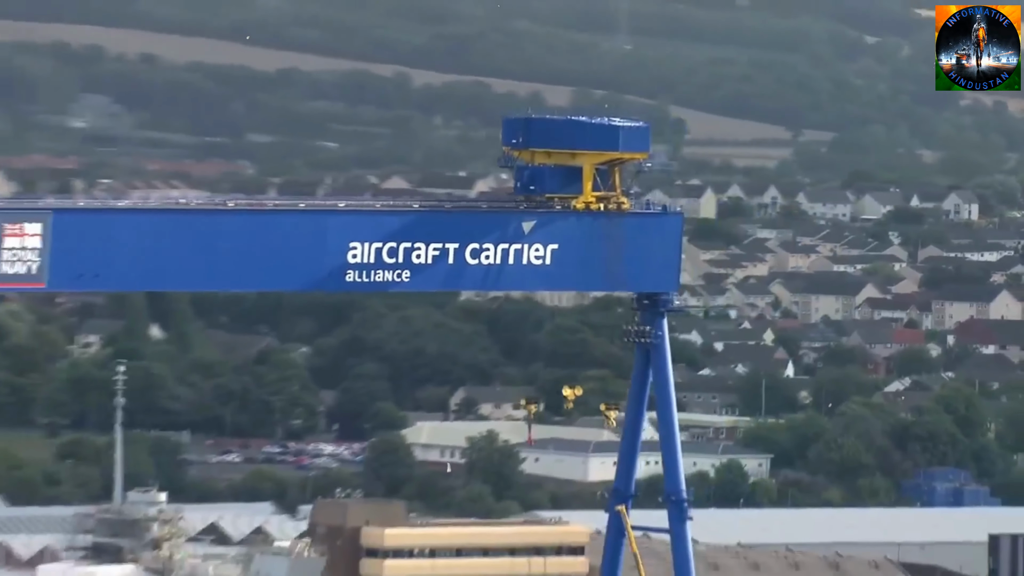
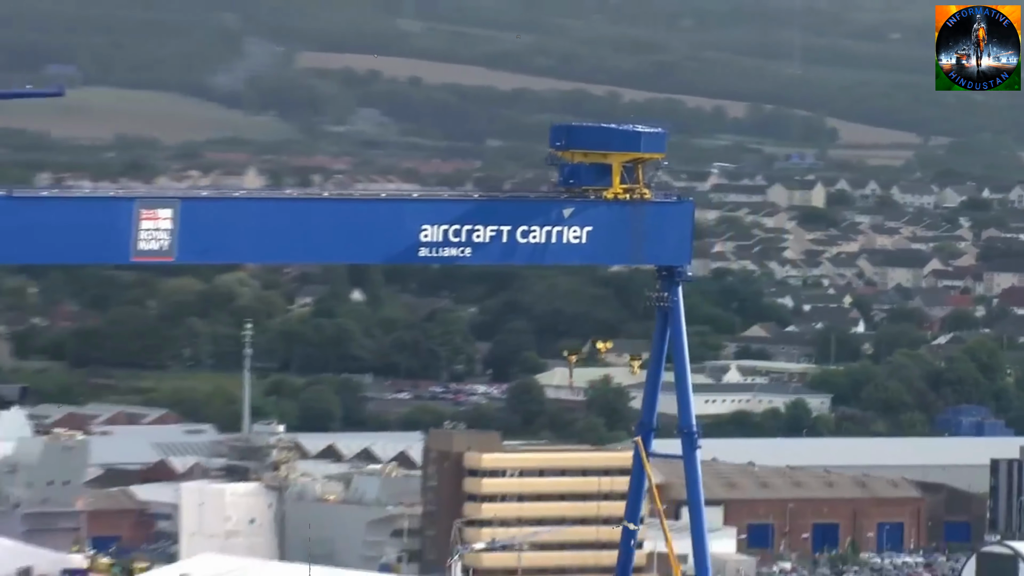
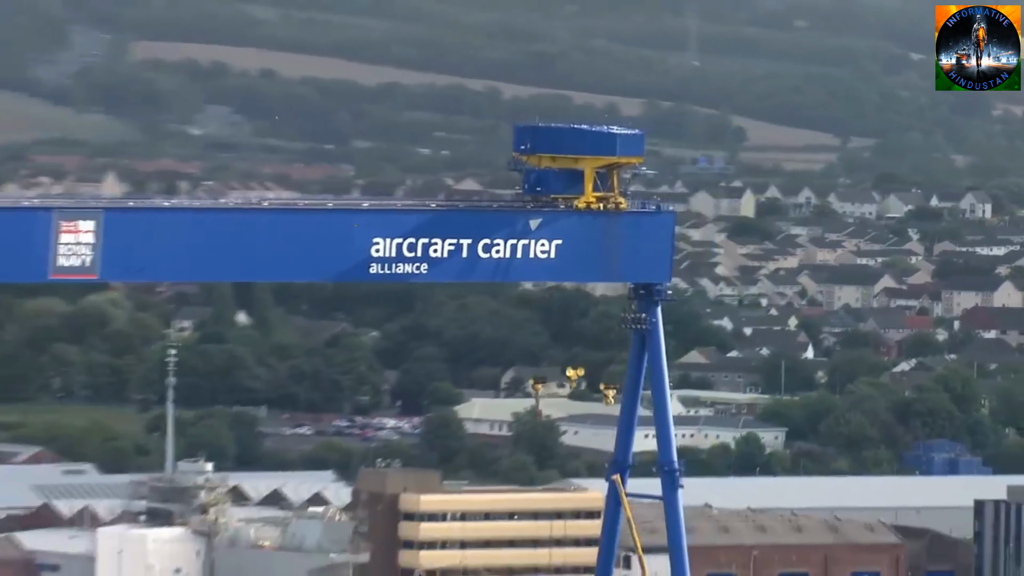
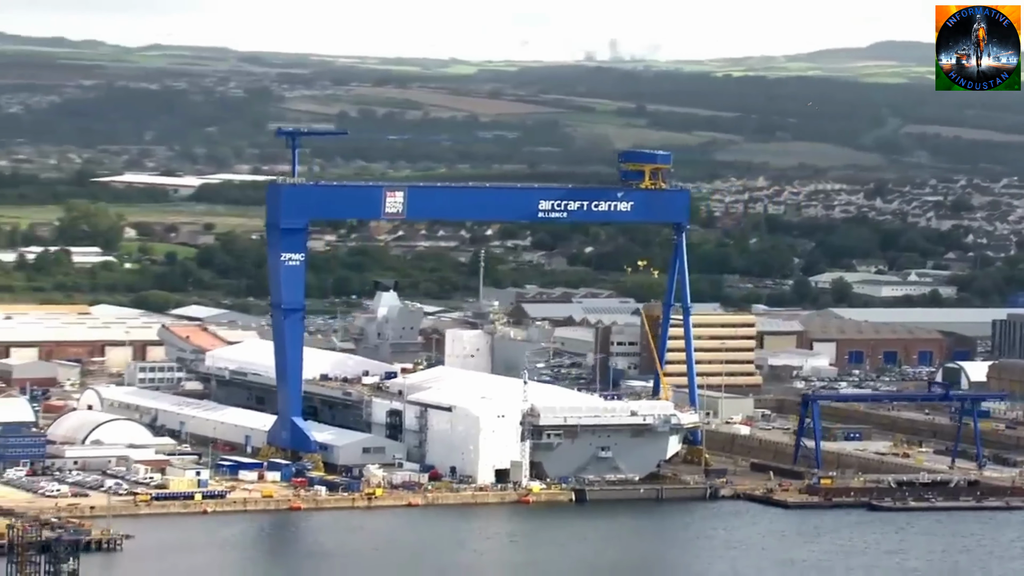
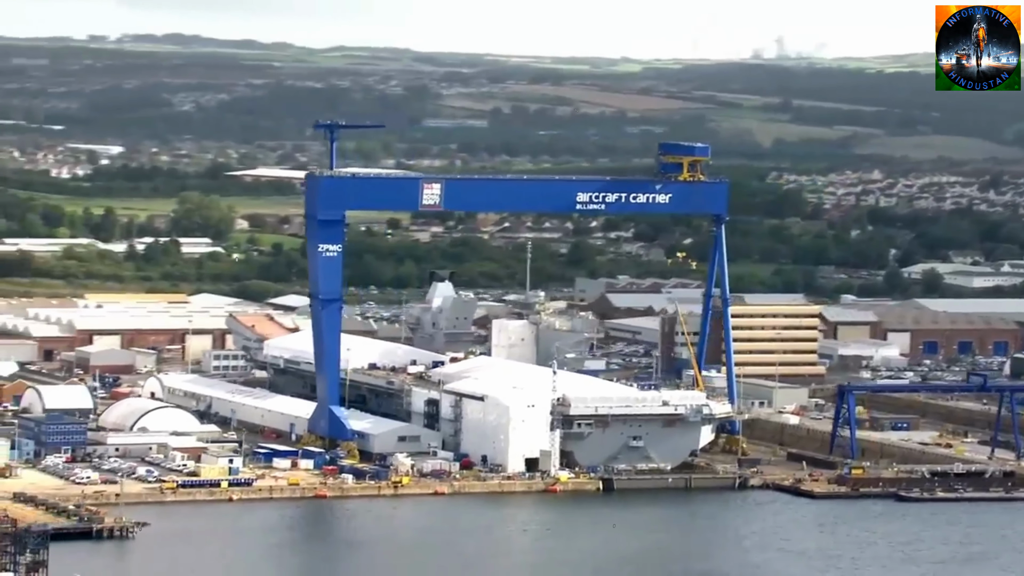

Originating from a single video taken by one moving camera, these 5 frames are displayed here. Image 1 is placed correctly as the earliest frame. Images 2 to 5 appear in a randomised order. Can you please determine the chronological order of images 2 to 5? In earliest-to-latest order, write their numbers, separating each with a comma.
3, 2, 4, 5
